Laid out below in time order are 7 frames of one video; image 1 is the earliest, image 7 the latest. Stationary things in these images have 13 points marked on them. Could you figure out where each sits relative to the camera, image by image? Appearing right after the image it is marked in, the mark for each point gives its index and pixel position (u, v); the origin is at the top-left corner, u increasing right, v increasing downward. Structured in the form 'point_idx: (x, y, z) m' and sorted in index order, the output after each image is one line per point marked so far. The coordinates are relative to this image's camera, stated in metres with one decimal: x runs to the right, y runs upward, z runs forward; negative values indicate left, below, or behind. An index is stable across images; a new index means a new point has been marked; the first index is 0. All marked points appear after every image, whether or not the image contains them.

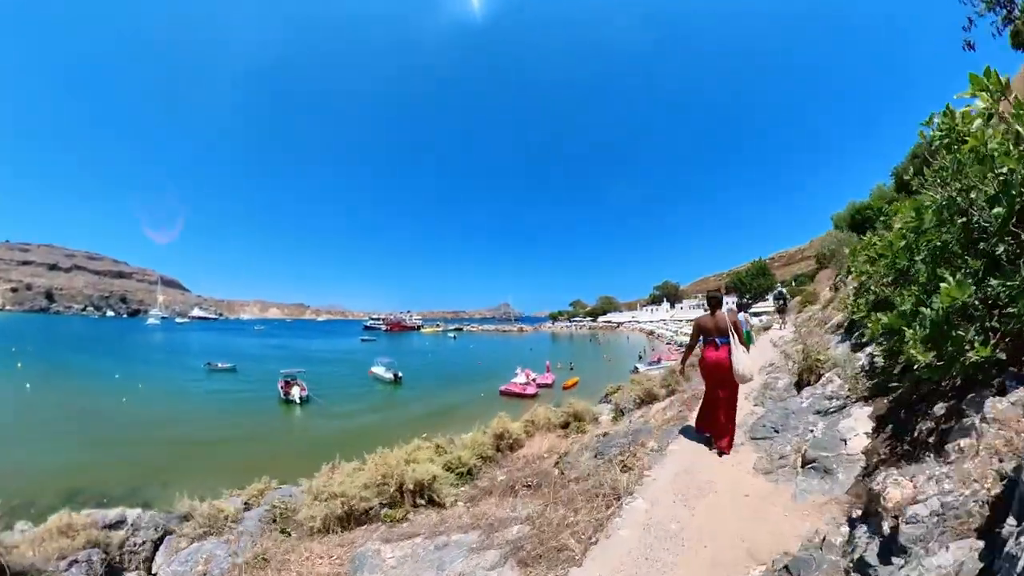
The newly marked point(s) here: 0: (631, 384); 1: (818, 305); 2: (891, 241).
0: (+5.2, -4.3, +18.9) m
1: (+11.6, -0.7, +16.2) m
2: (+5.1, +0.7, +5.7) m
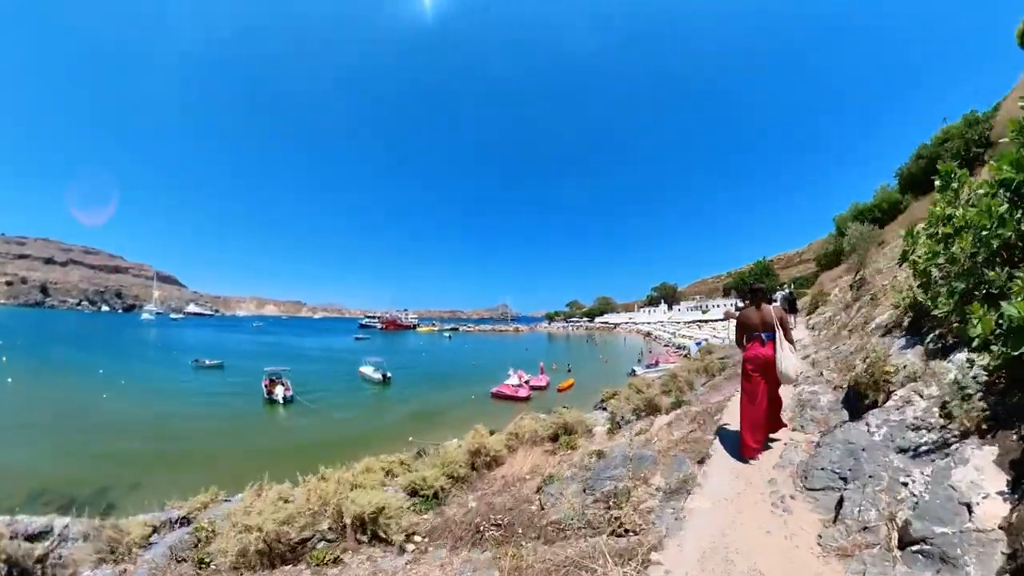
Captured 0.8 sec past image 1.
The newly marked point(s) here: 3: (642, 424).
0: (+4.7, -4.2, +17.4) m
1: (+11.1, -0.6, +14.8) m
2: (+4.7, +0.8, +4.2) m
3: (+3.0, -3.2, +10.0) m
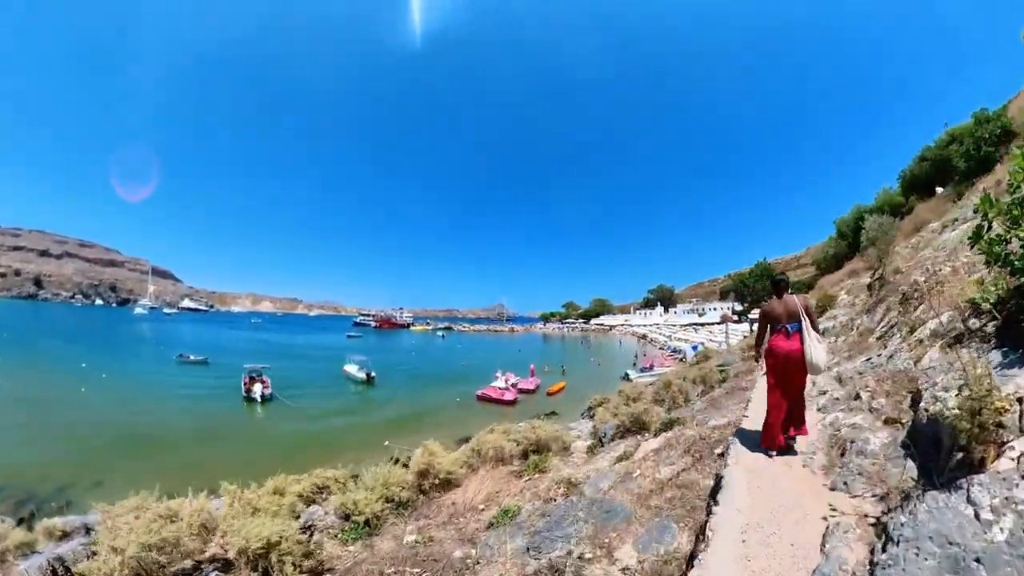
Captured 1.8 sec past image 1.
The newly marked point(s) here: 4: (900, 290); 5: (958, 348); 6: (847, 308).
0: (+3.8, -4.1, +15.9) m
1: (+10.3, -0.7, +13.3) m
2: (+4.0, +0.9, +2.7) m
3: (+2.2, -3.1, +8.5) m
4: (+7.3, -0.1, +8.0) m
5: (+4.3, -0.6, +4.1) m
6: (+10.3, -0.7, +13.2) m
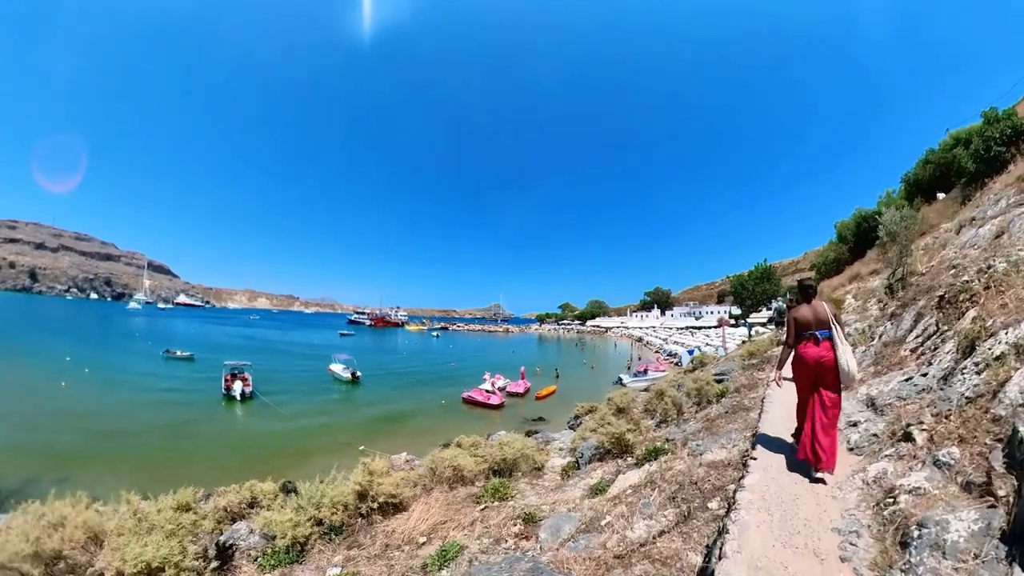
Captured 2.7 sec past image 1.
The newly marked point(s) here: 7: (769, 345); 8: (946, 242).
0: (+3.1, -4.1, +14.6) m
1: (+9.6, -0.8, +12.1) m
2: (+3.3, +0.9, +1.5) m
3: (+1.5, -3.0, +7.2) m
4: (+6.6, -0.1, +6.8) m
5: (+3.6, -0.6, +2.9) m
6: (+9.6, -0.8, +11.9) m
7: (+8.4, -1.9, +14.0) m
8: (+11.8, +1.2, +11.7) m
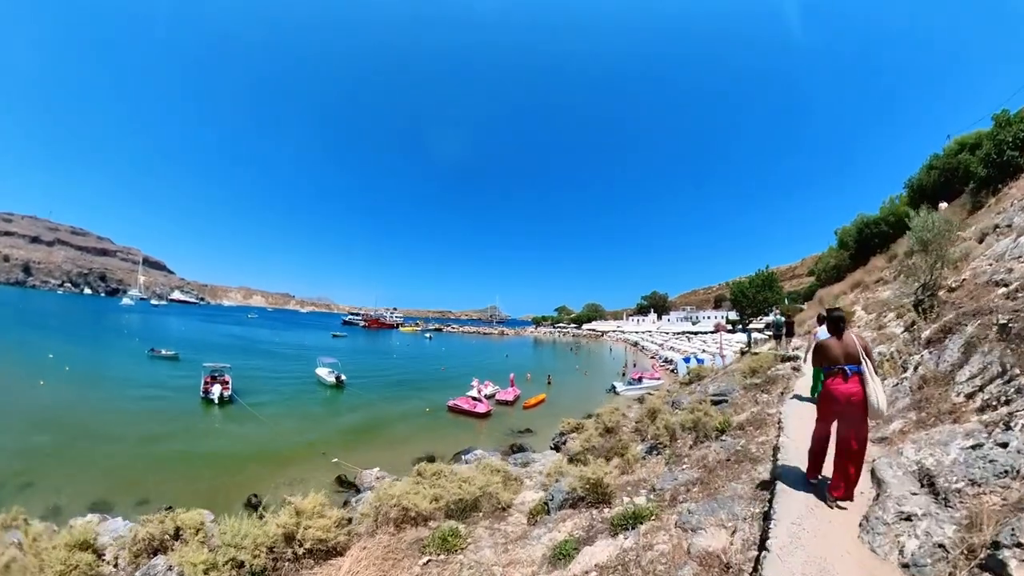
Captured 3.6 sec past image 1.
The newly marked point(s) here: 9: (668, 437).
0: (+2.4, -4.3, +13.3) m
1: (+9.0, -1.1, +10.8) m
2: (+2.8, +0.7, +0.1) m
3: (+0.9, -3.2, +5.8) m
4: (+6.0, -0.3, +5.5) m
5: (+3.0, -0.7, +1.5) m
6: (+9.0, -1.1, +10.6) m
7: (+7.7, -2.2, +12.7) m
8: (+11.2, +0.9, +10.4) m
9: (+3.4, -3.2, +9.3) m
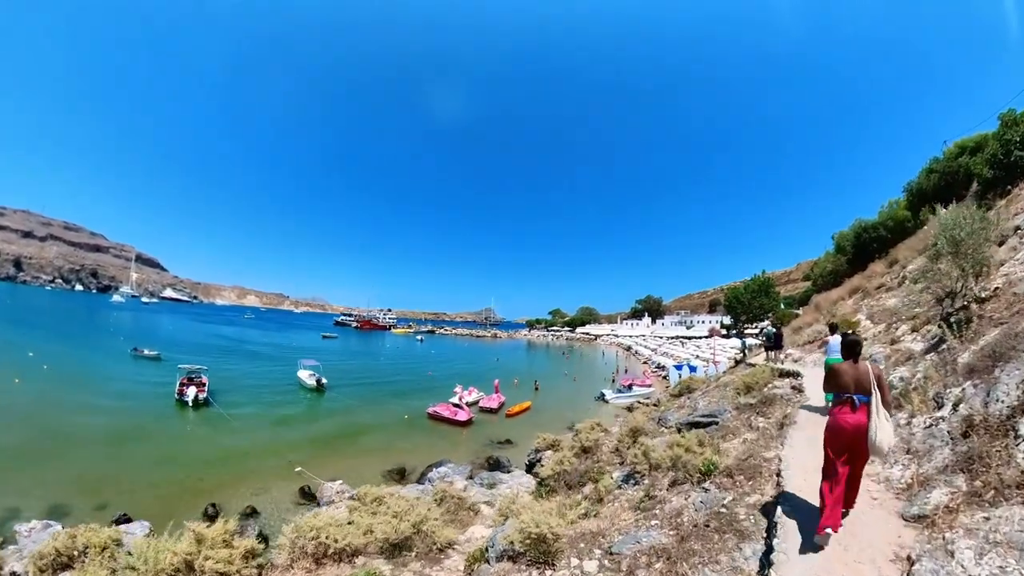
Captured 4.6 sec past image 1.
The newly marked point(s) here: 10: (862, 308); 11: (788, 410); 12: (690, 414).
0: (+1.5, -4.4, +11.9) m
1: (+8.2, -1.2, +9.5) m
2: (+2.1, +0.7, -1.2) m
3: (+0.1, -3.2, +4.5) m
4: (+5.3, -0.4, +4.2) m
5: (+2.3, -0.8, +0.2) m
6: (+8.1, -1.2, +9.4) m
7: (+6.8, -2.3, +11.5) m
8: (+10.4, +0.7, +9.2) m
9: (+2.5, -3.3, +8.0) m
10: (+14.3, -0.8, +17.6) m
11: (+5.4, -2.4, +8.4) m
12: (+4.6, -3.1, +11.0) m
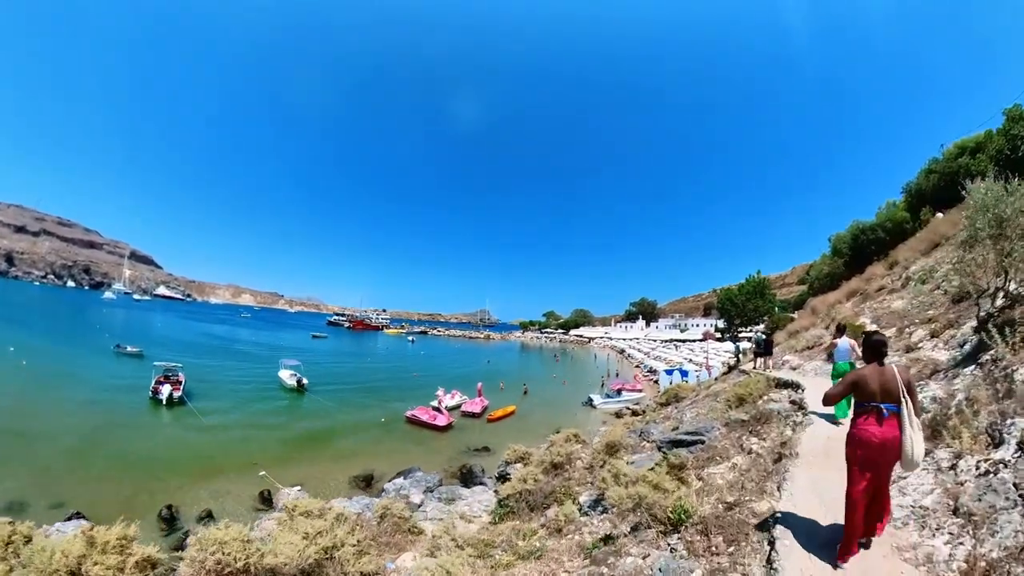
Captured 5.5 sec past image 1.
0: (+0.6, -4.3, +10.7) m
1: (+7.3, -1.2, +8.3) m
2: (+1.3, +0.8, -2.4) m
3: (-0.7, -3.1, +3.2) m
4: (+4.5, -0.3, +3.0) m
5: (+1.5, -0.6, -1.0) m
6: (+7.3, -1.2, +8.2) m
7: (+6.0, -2.3, +10.2) m
8: (+9.6, +0.7, +8.0) m
9: (+1.7, -3.2, +6.8) m
10: (+13.4, -0.9, +16.5) m
11: (+4.6, -2.3, +7.2) m
12: (+3.7, -3.1, +9.7) m
